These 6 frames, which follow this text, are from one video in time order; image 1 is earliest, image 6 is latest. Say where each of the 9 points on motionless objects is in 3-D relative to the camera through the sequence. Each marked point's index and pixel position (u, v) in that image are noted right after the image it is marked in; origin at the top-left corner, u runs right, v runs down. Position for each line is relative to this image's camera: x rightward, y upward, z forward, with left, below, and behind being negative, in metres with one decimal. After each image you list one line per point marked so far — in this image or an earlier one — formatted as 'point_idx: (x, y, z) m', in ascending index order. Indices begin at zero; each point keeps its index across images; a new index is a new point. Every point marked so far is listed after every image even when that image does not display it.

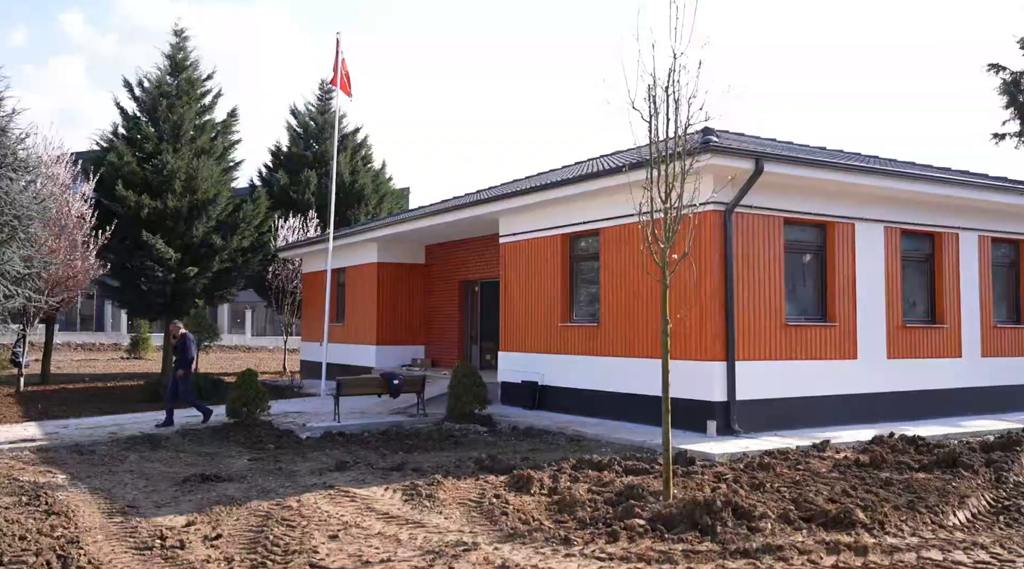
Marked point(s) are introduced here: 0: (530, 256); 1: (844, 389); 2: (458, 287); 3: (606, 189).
0: (+0.3, +0.5, +13.7) m
1: (+4.5, -1.4, +11.0) m
2: (-1.2, -0.1, +18.2) m
3: (+1.4, +1.4, +11.5) m
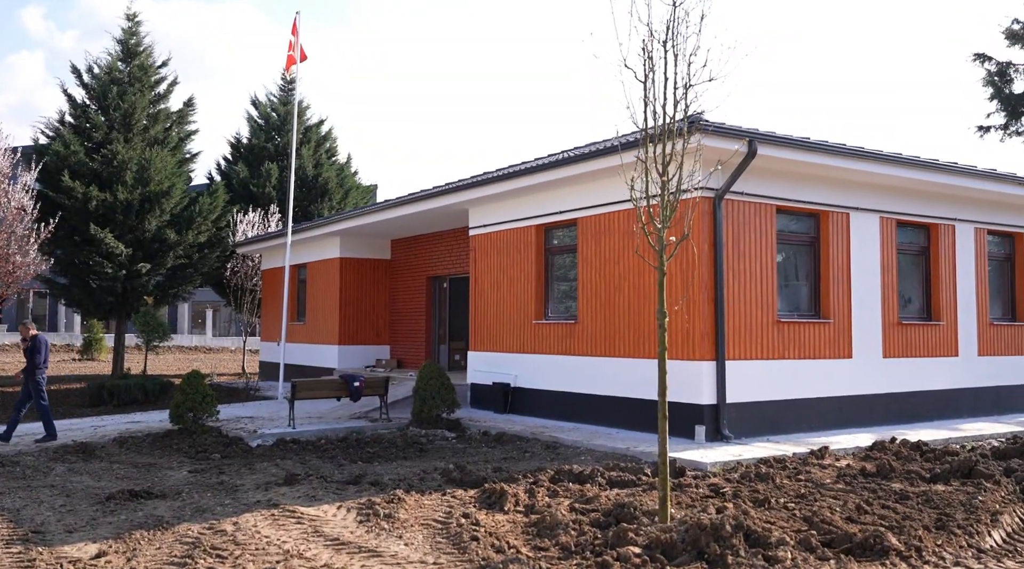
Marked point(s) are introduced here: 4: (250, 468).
0: (-0.2, +0.6, +12.8) m
1: (+4.1, -1.4, +10.3) m
2: (-1.8, 0.0, +17.2) m
3: (+1.0, +1.4, +10.7) m
4: (-2.9, -2.1, +9.1) m
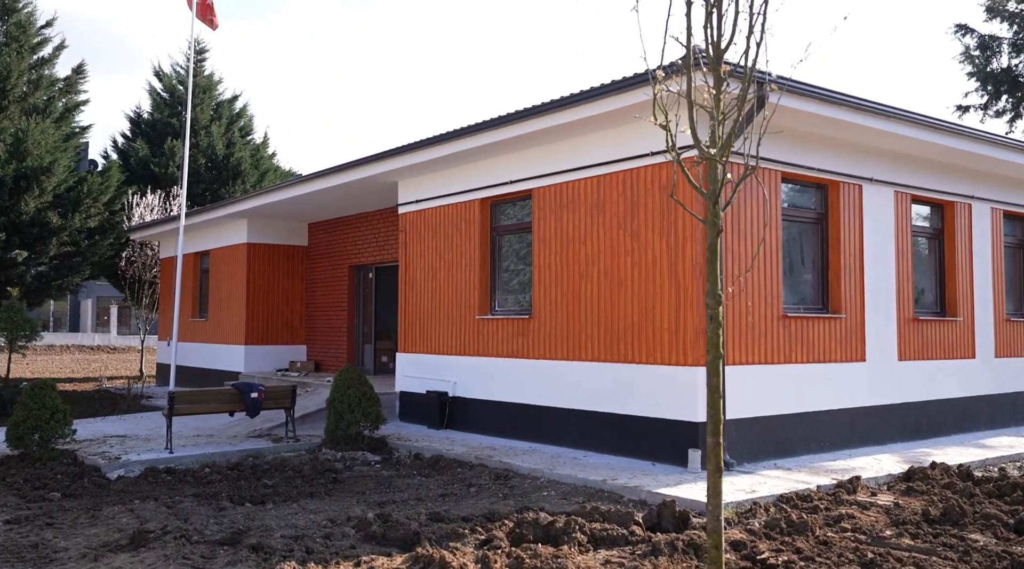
0: (-1.0, +0.7, +10.5) m
1: (+3.5, -1.2, +8.4) m
2: (-3.0, +0.2, +14.9) m
3: (+0.4, +1.6, +8.5) m
4: (-3.4, -1.9, +6.6) m
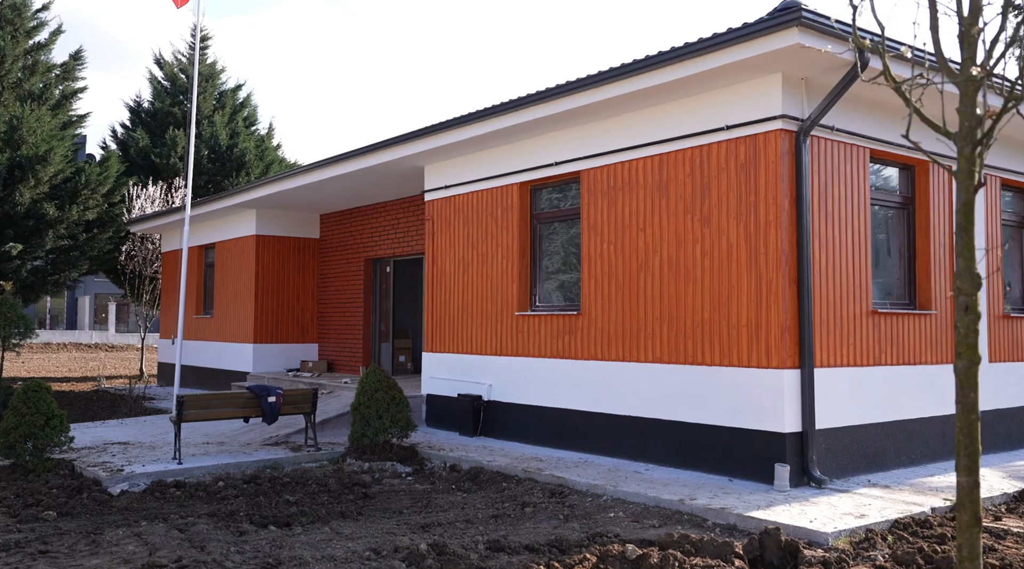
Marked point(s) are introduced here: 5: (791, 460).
0: (-0.5, +0.8, +9.6) m
1: (+4.0, -1.1, +7.5) m
2: (-2.6, +0.3, +13.9) m
3: (+0.8, +1.7, +7.6) m
4: (-3.0, -1.8, +5.7) m
5: (+2.2, -1.4, +6.3) m
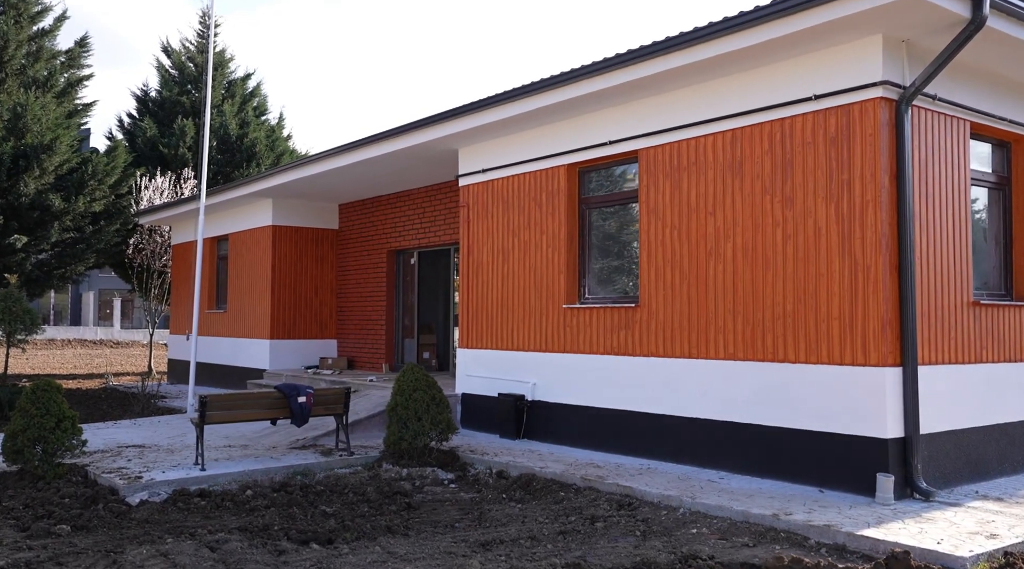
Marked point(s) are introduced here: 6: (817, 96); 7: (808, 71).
0: (0.0, +0.9, +8.9) m
1: (+4.5, -1.1, +6.8) m
2: (-2.1, +0.4, +13.3) m
3: (+1.3, +1.7, +6.9) m
4: (-2.5, -1.7, +5.0) m
5: (+2.7, -1.3, +5.6) m
6: (+2.3, +1.4, +6.1) m
7: (+2.3, +1.6, +6.2) m
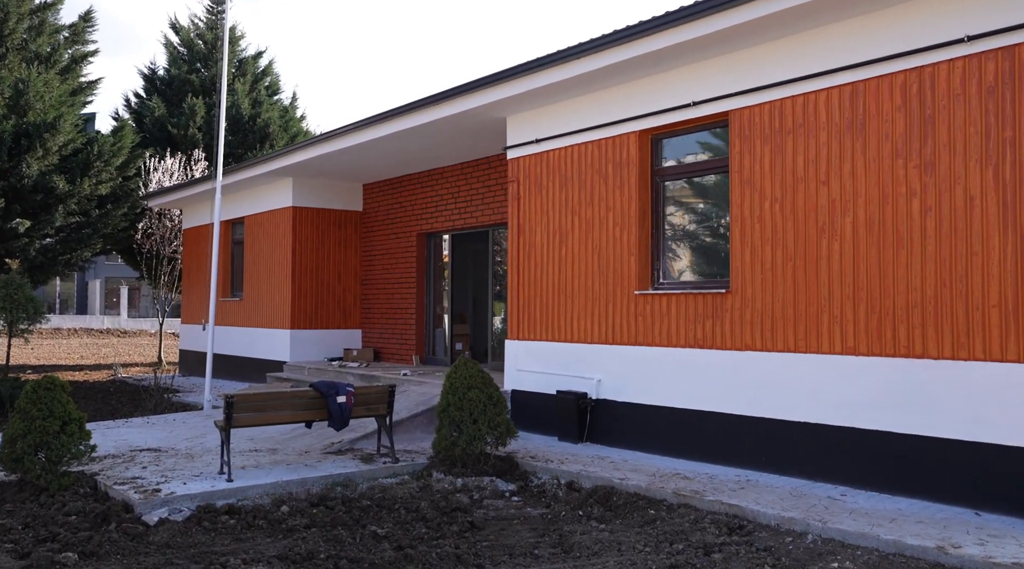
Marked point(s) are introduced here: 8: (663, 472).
0: (+0.6, +1.1, +7.9) m
1: (+5.1, -0.9, +5.8) m
2: (-1.4, +0.6, +12.3) m
3: (+1.9, +1.9, +5.9) m
4: (-1.9, -1.6, +4.1) m
5: (+3.2, -1.2, +4.6) m
6: (+2.9, +1.5, +5.1) m
7: (+2.8, +1.7, +5.2) m
8: (+1.2, -1.5, +6.3) m
